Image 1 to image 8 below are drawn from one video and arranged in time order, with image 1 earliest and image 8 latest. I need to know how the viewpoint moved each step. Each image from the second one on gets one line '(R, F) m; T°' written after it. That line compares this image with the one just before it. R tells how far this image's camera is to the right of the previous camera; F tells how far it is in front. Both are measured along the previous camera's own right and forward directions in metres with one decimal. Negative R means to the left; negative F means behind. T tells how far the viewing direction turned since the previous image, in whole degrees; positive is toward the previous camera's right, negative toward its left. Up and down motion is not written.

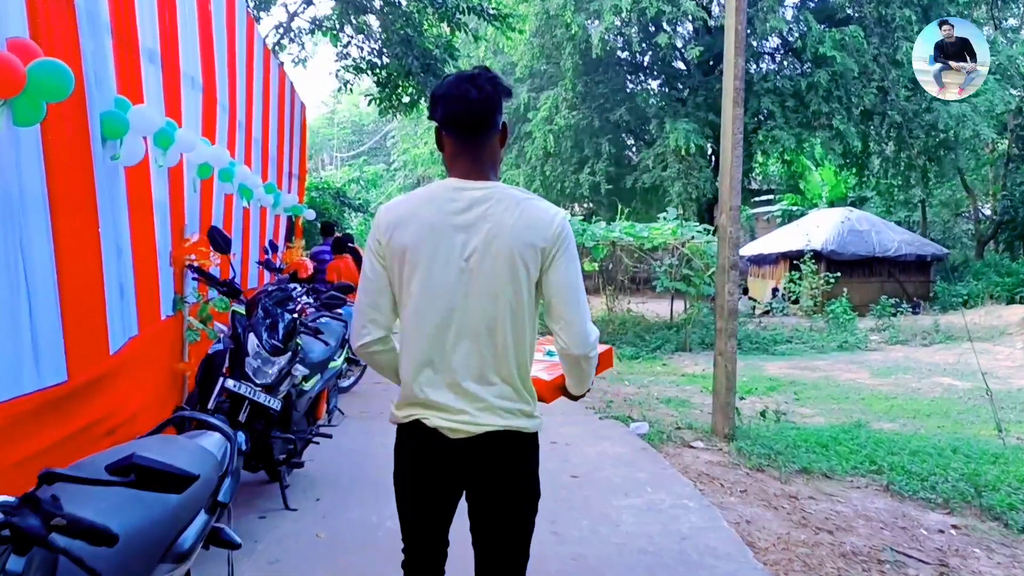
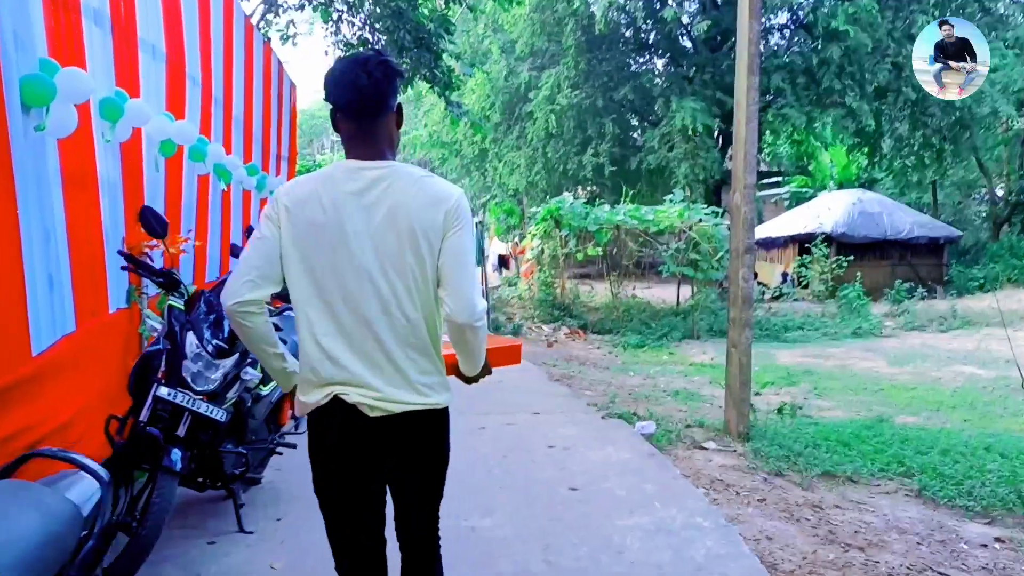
(+0.1, +0.5) m; 0°
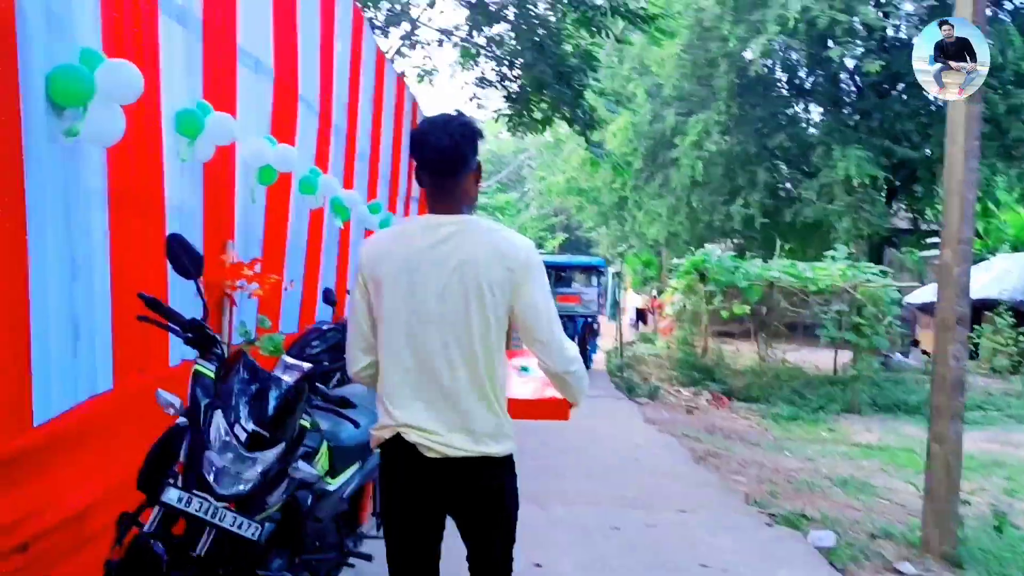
(-0.1, +1.0) m; -8°
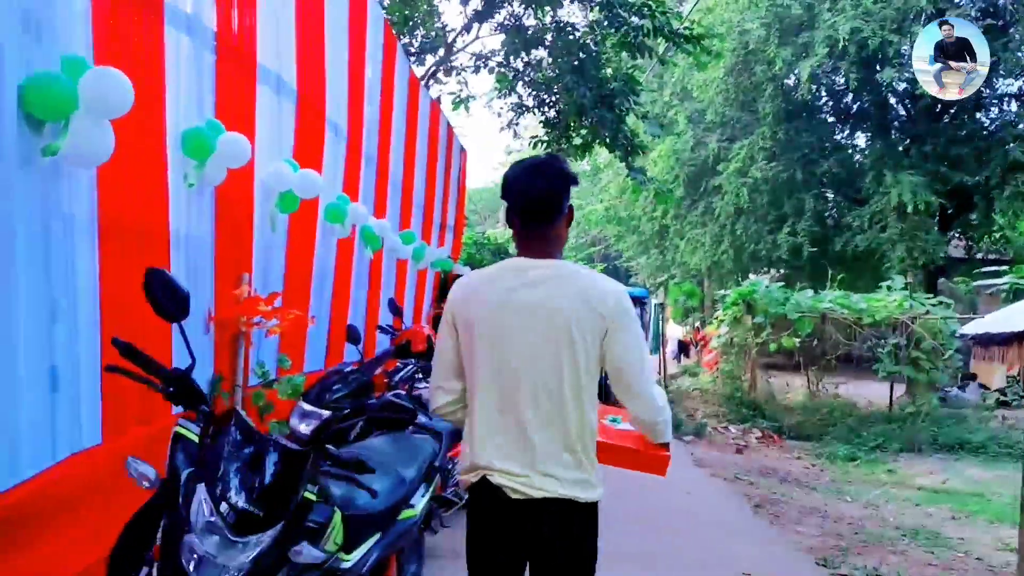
(0.0, +0.4) m; -2°
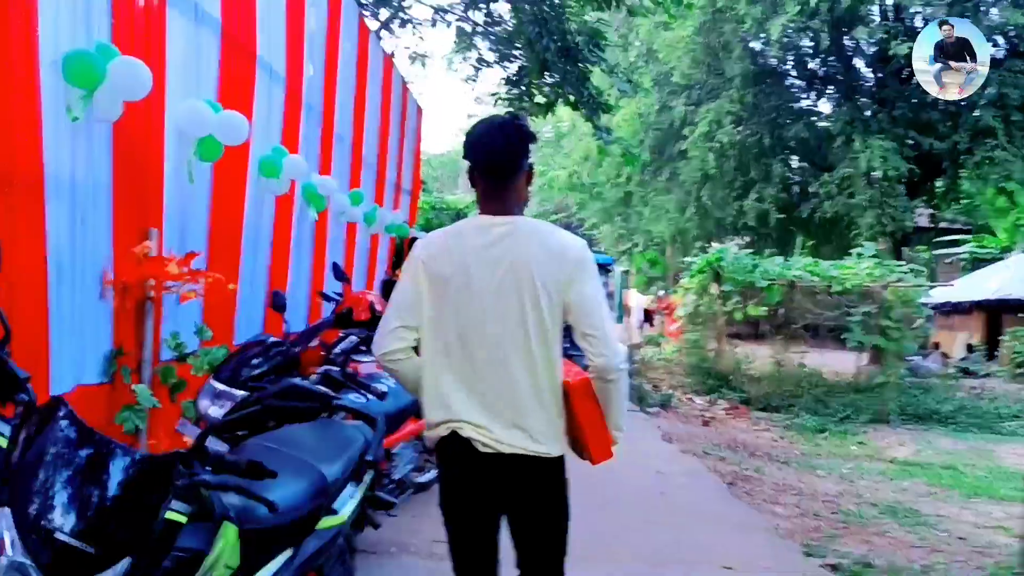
(0.0, +0.5) m; +2°
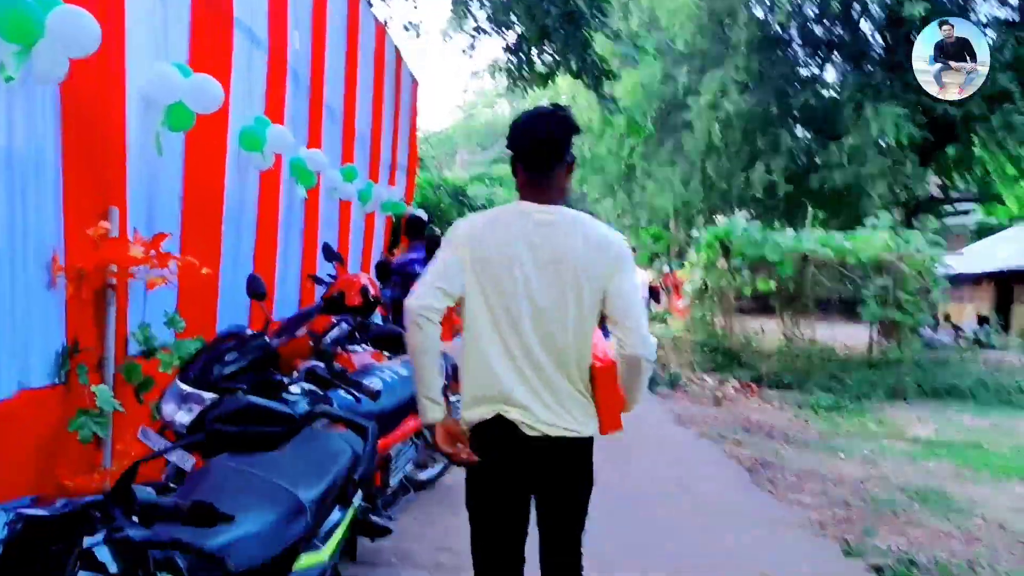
(0.0, +0.4) m; 0°
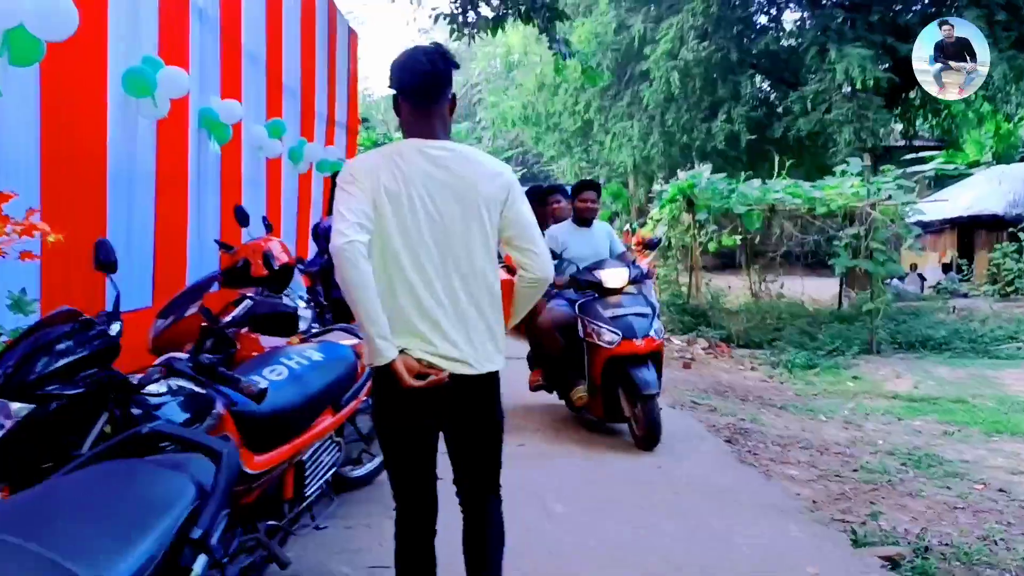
(+0.1, +0.6) m; +2°
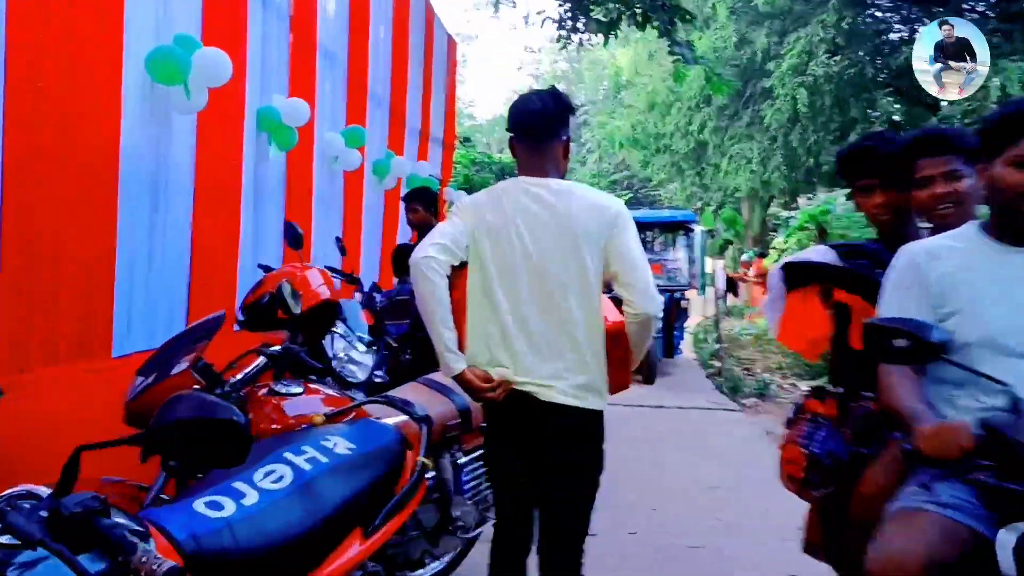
(-0.1, +0.9) m; -6°
